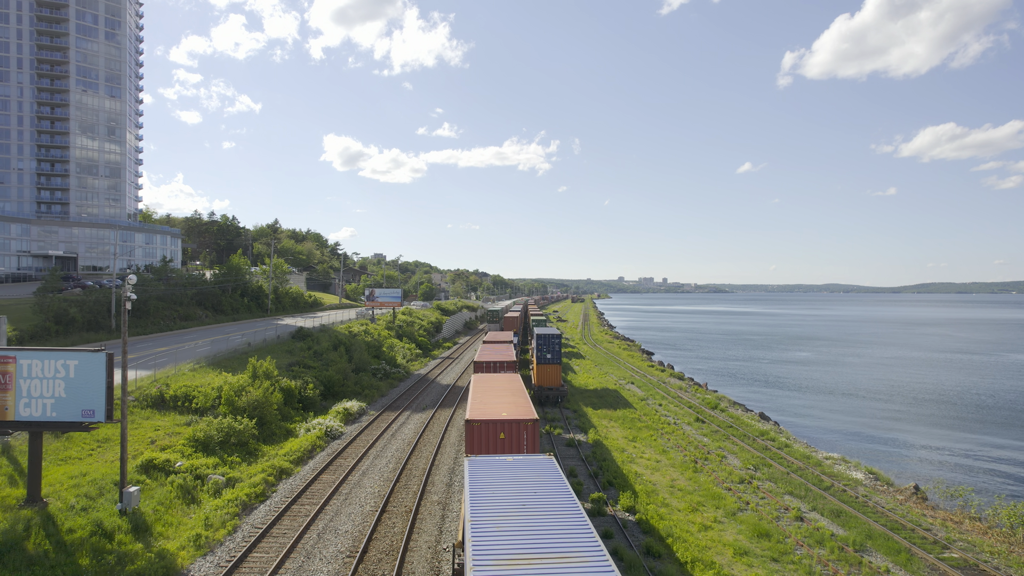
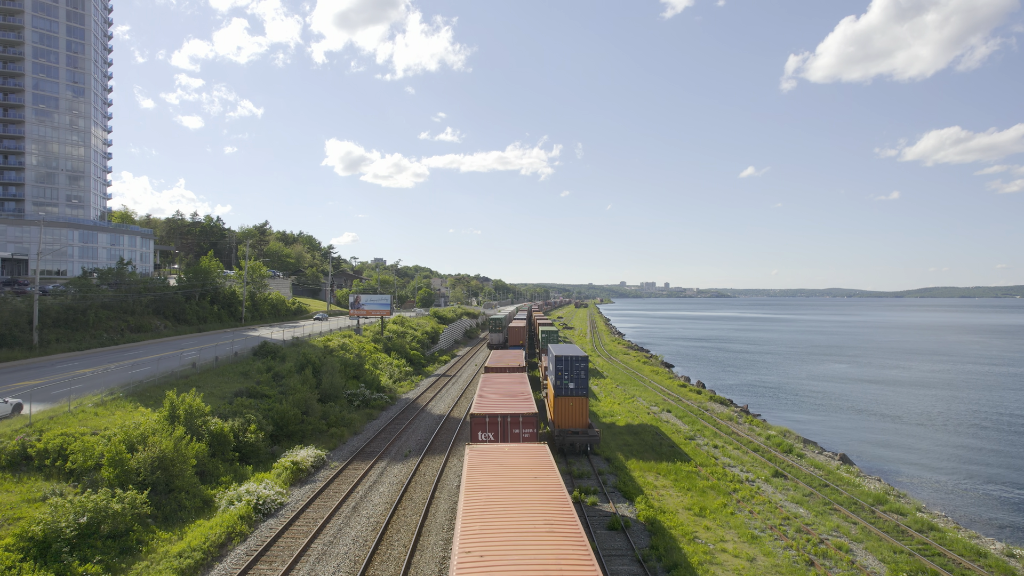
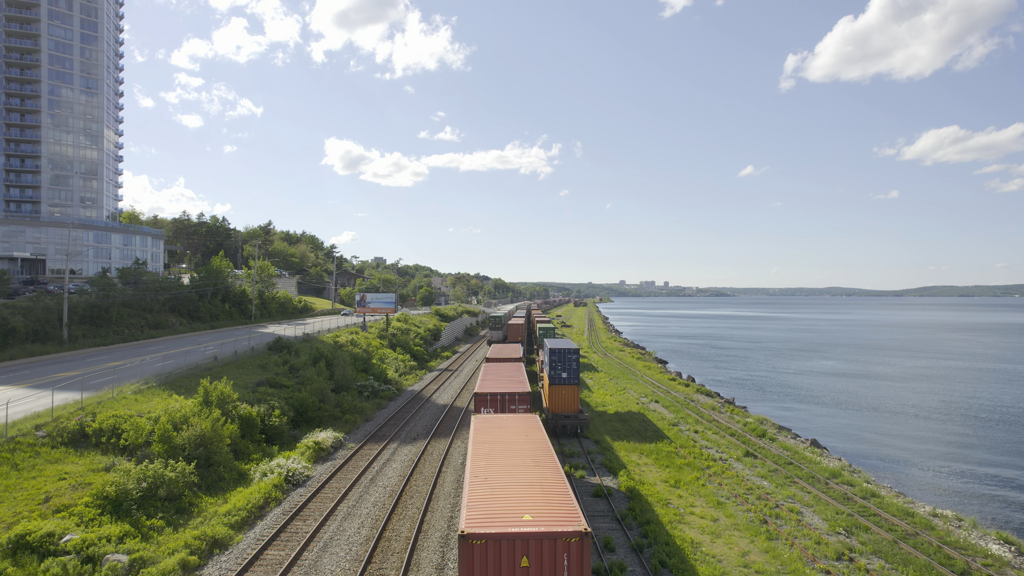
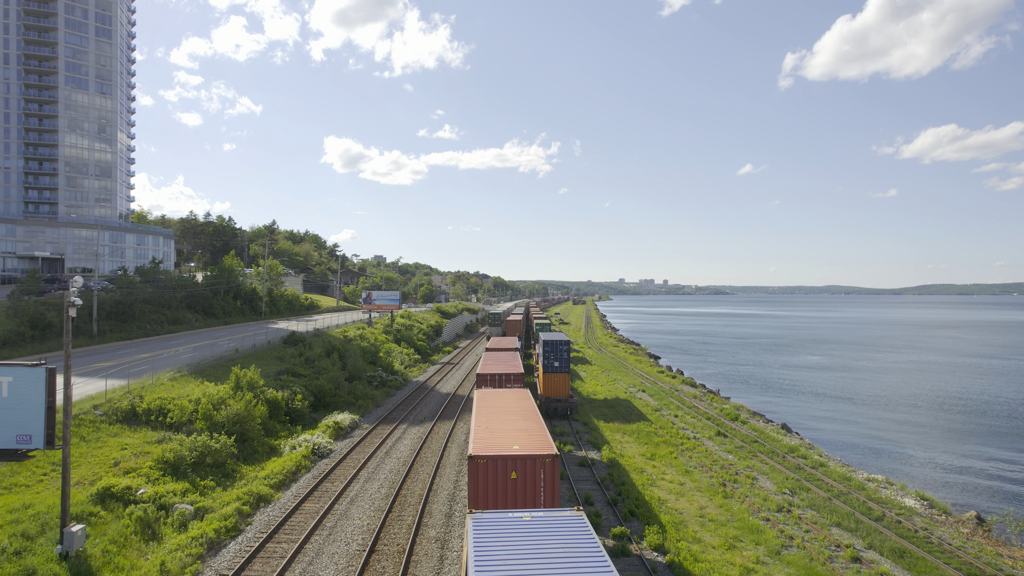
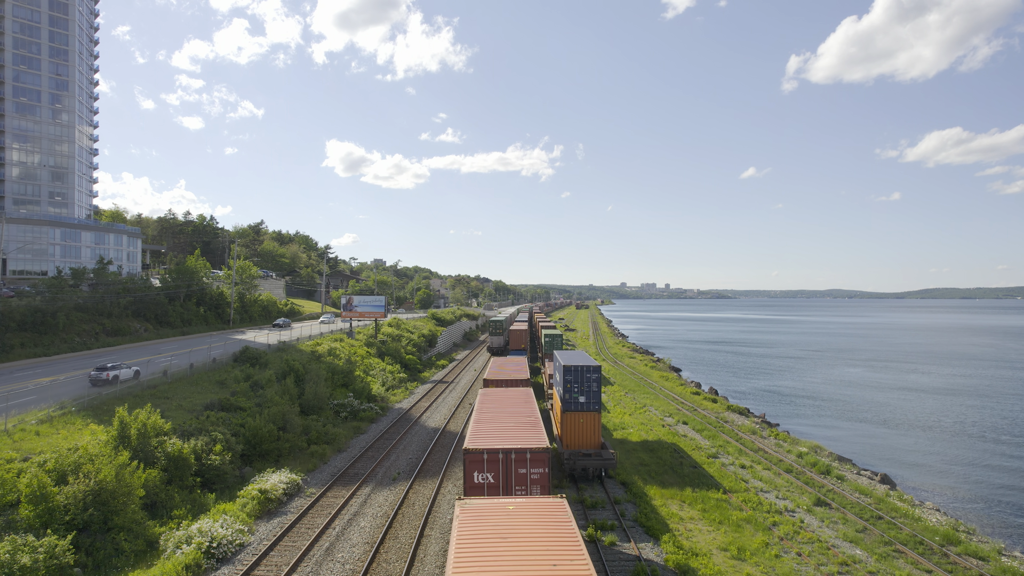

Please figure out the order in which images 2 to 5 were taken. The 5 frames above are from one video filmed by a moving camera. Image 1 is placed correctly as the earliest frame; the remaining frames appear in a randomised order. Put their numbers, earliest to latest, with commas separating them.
4, 3, 2, 5
